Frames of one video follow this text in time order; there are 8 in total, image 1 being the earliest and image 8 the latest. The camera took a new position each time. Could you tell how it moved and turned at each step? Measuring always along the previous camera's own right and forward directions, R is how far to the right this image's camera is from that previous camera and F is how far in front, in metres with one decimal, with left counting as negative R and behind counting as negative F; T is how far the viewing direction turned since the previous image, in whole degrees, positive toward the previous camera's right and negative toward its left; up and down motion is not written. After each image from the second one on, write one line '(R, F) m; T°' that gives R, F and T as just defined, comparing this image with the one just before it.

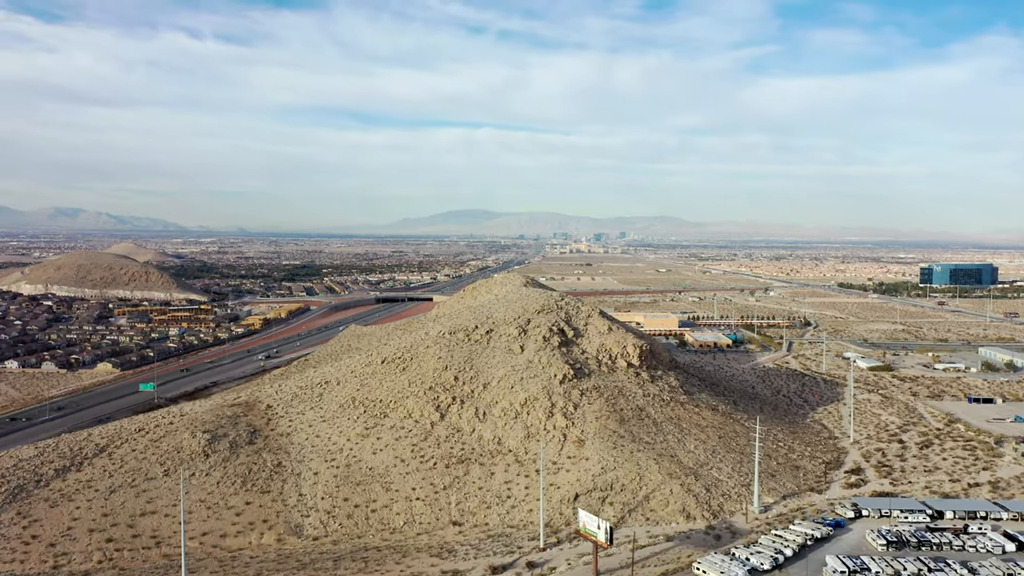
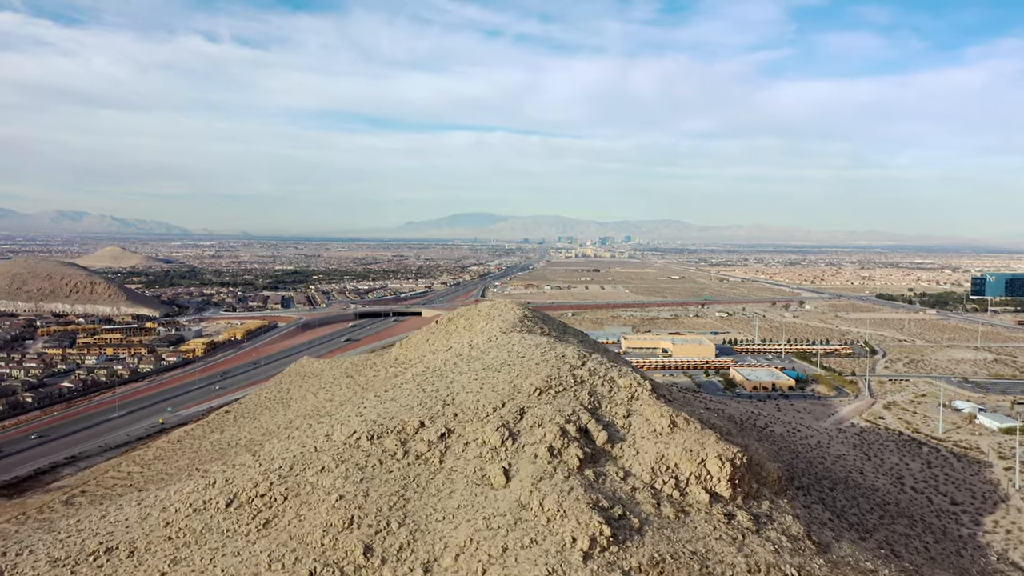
(+0.4, +8.7) m; 0°
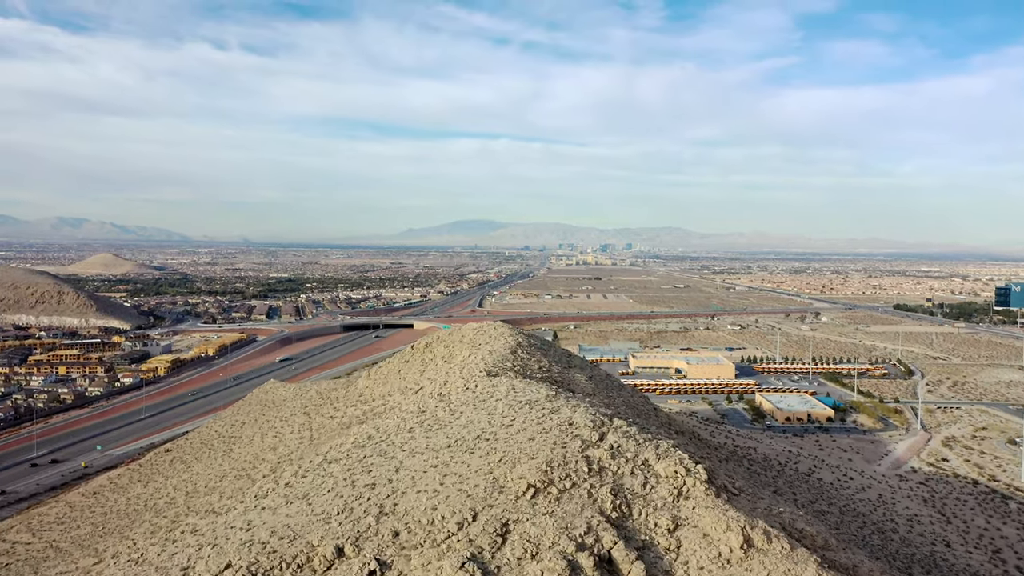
(+0.2, +3.8) m; 0°
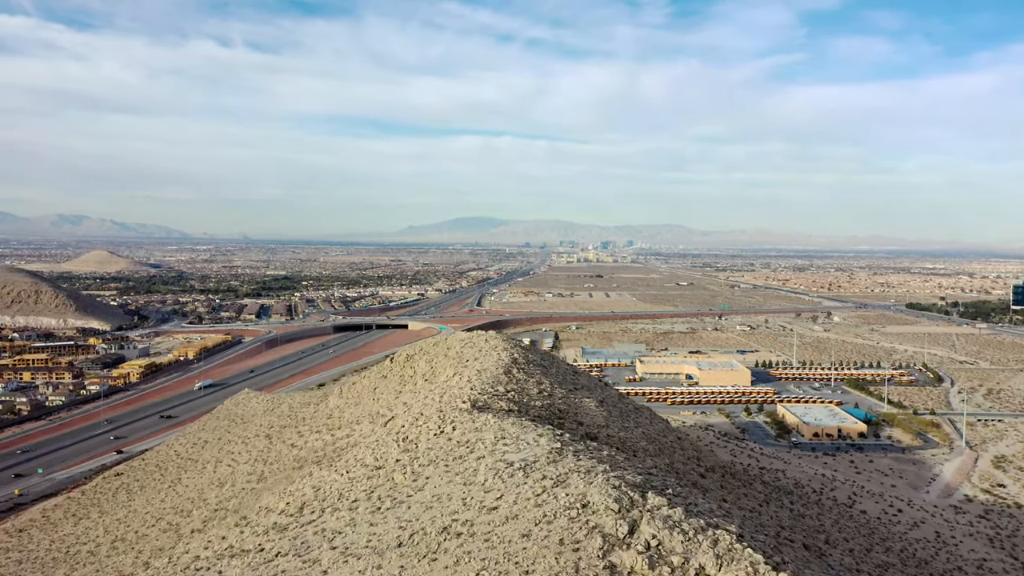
(+0.1, +2.5) m; 0°
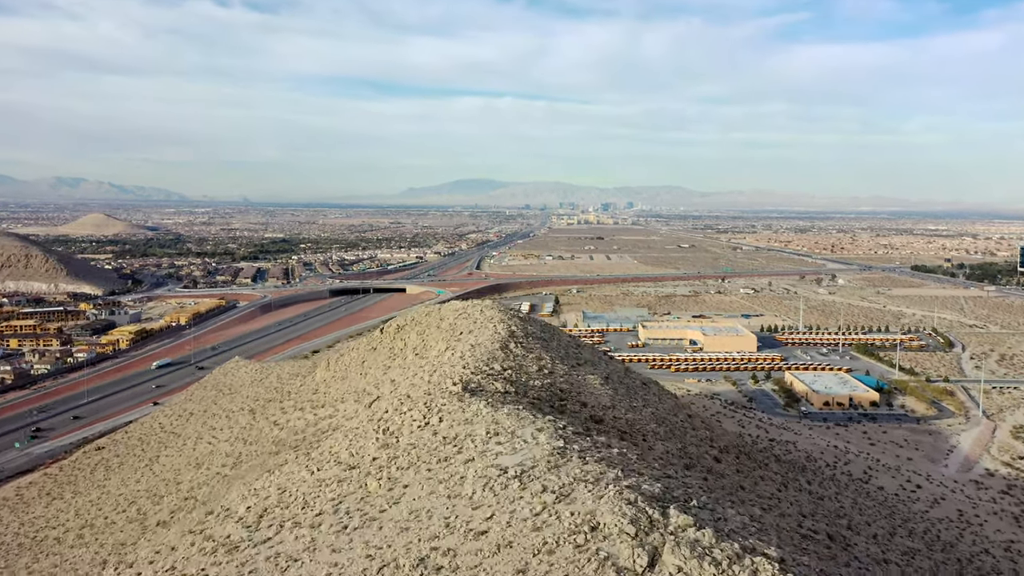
(0.0, +1.1) m; 0°
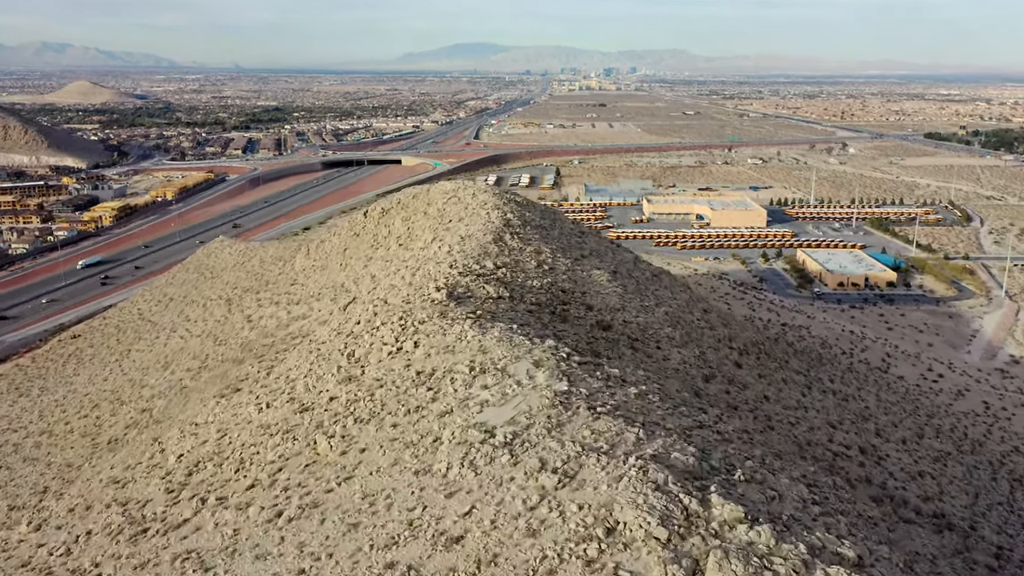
(+0.1, +1.4) m; 0°
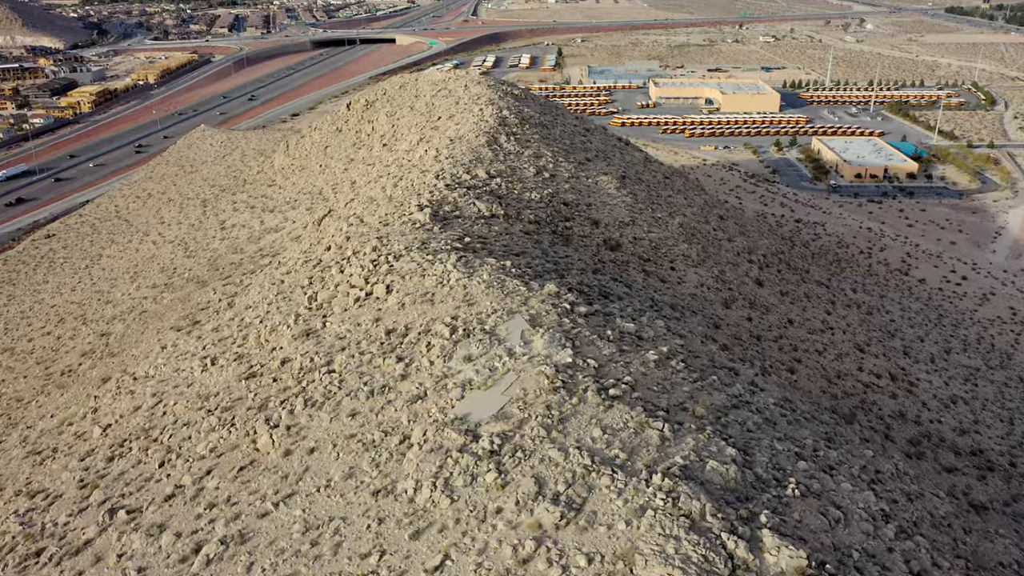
(+0.1, +1.0) m; 0°
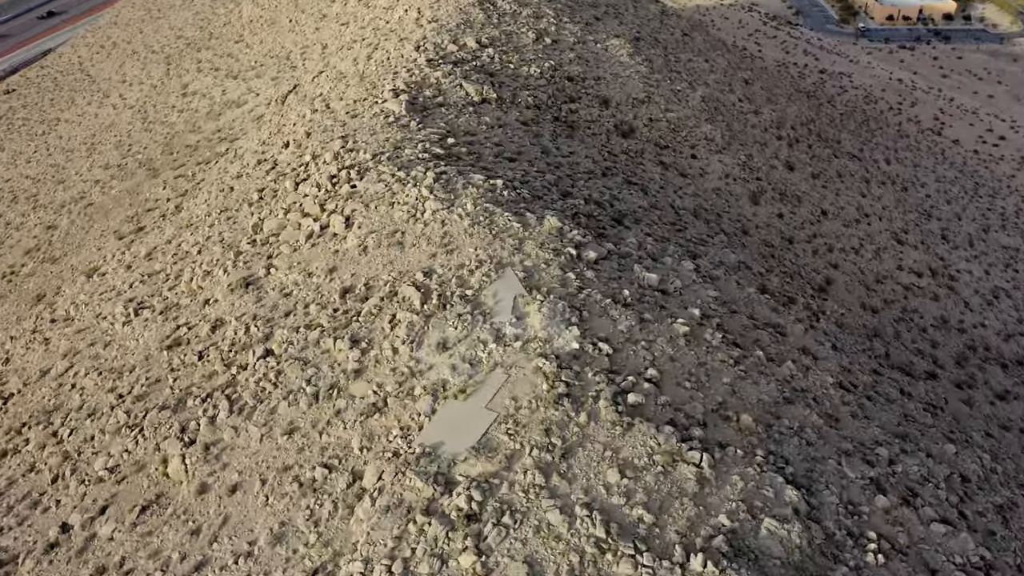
(0.0, +1.0) m; 0°
